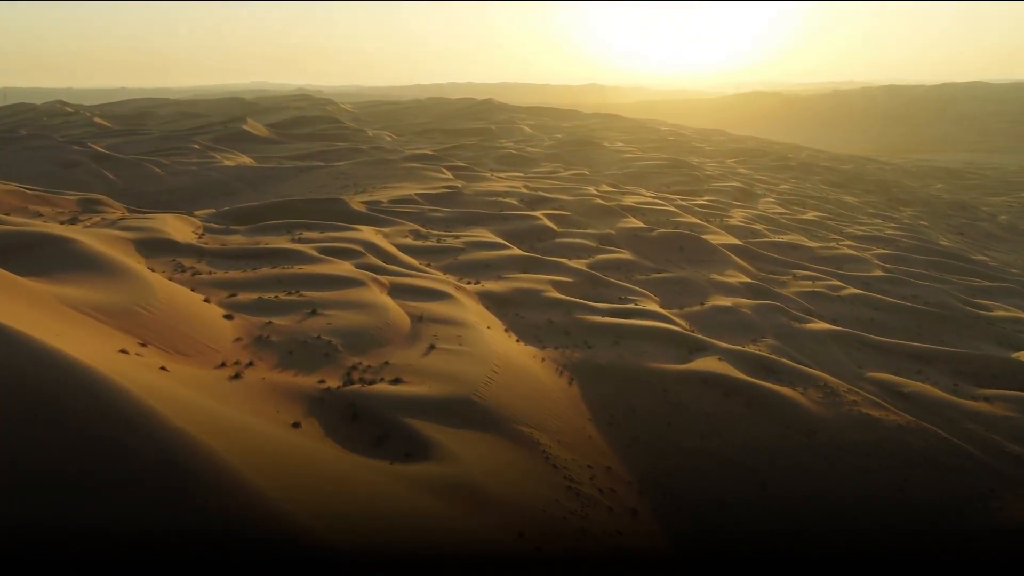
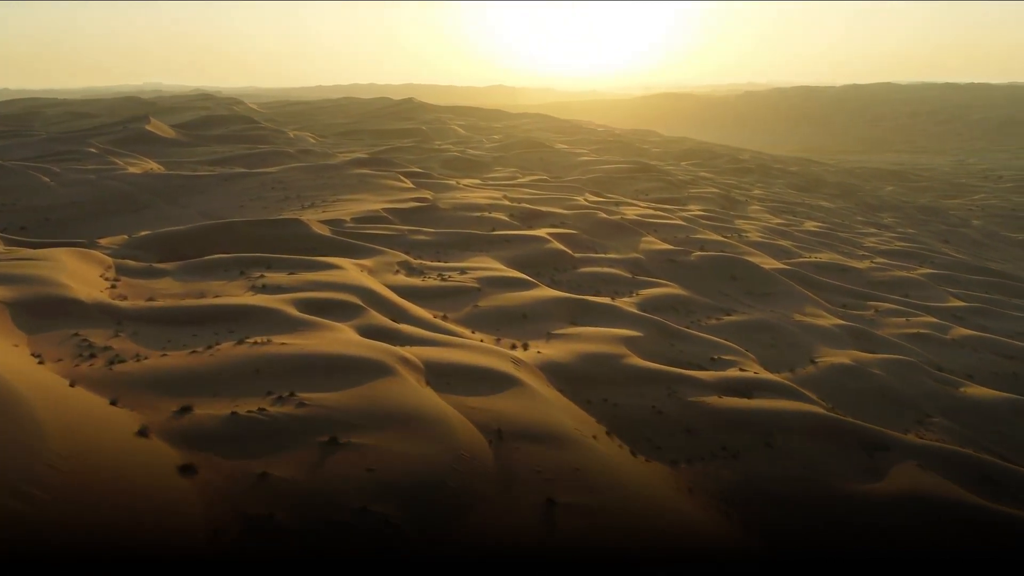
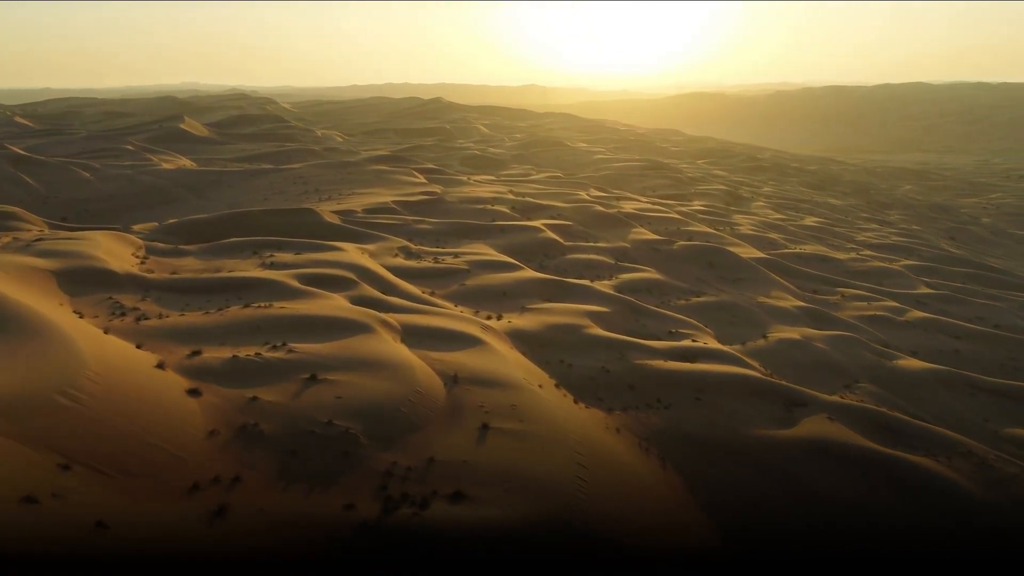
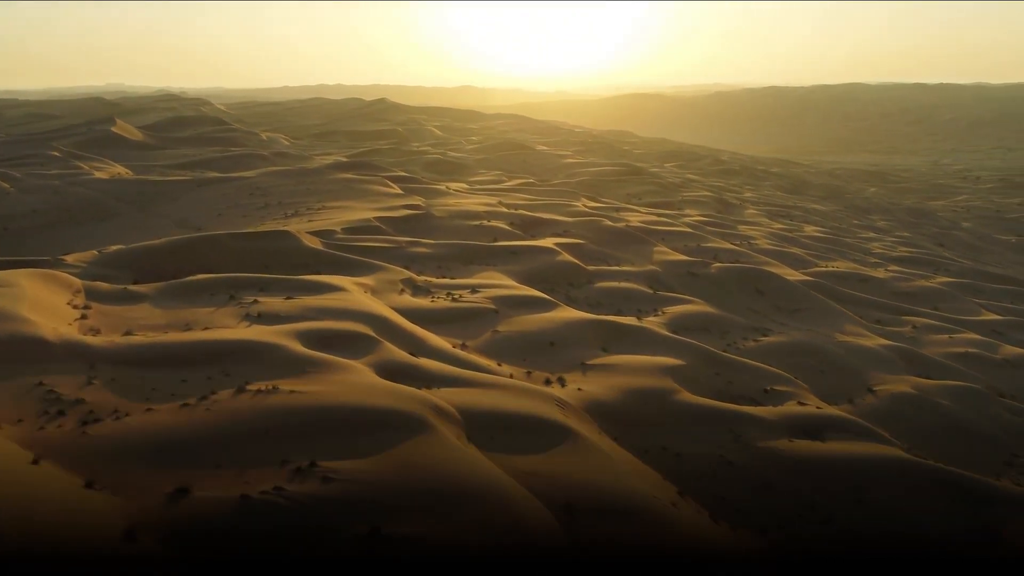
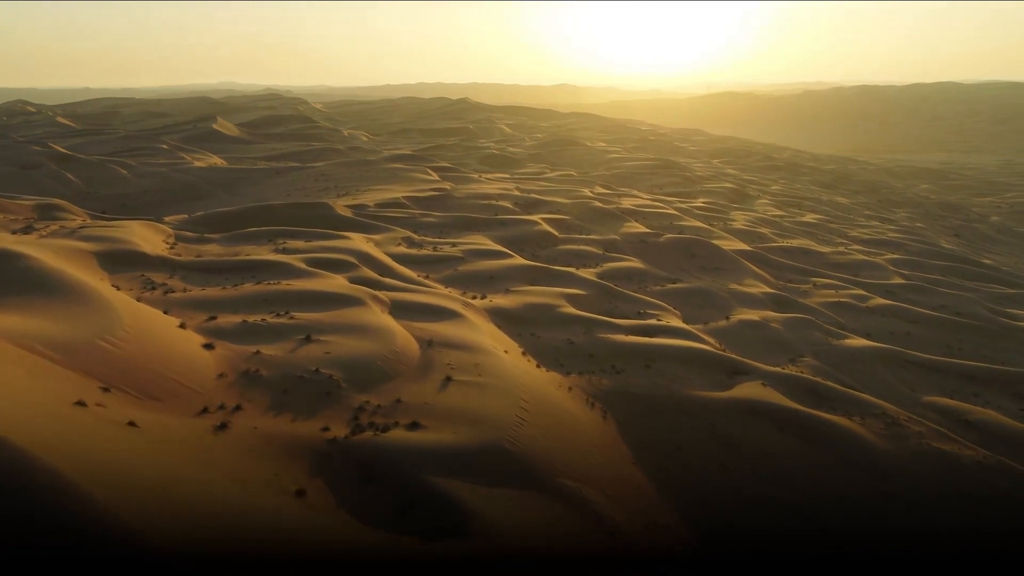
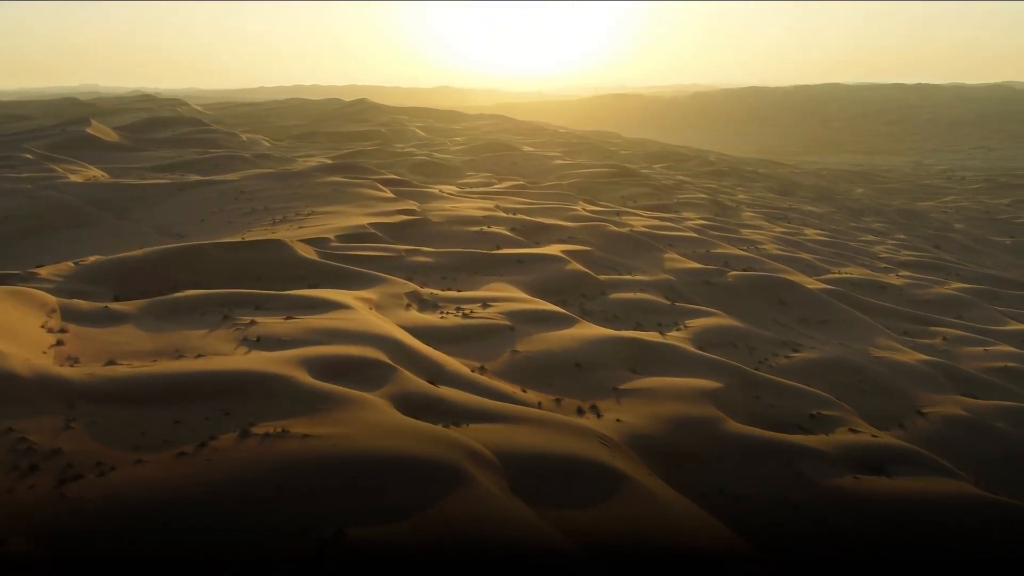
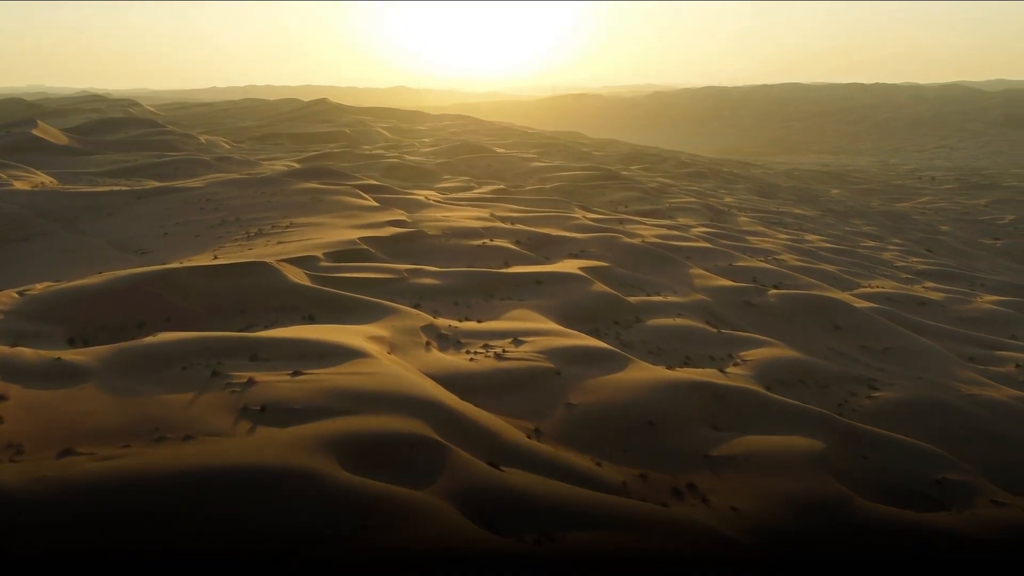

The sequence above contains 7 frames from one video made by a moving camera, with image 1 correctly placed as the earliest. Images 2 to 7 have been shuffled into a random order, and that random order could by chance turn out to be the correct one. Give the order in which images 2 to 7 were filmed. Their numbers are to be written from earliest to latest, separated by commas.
5, 3, 2, 4, 6, 7
